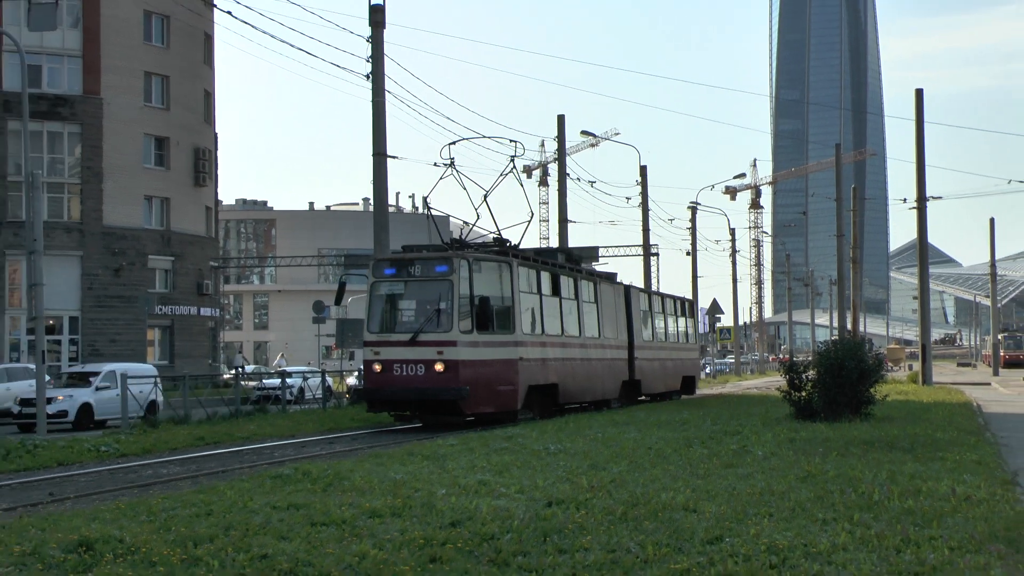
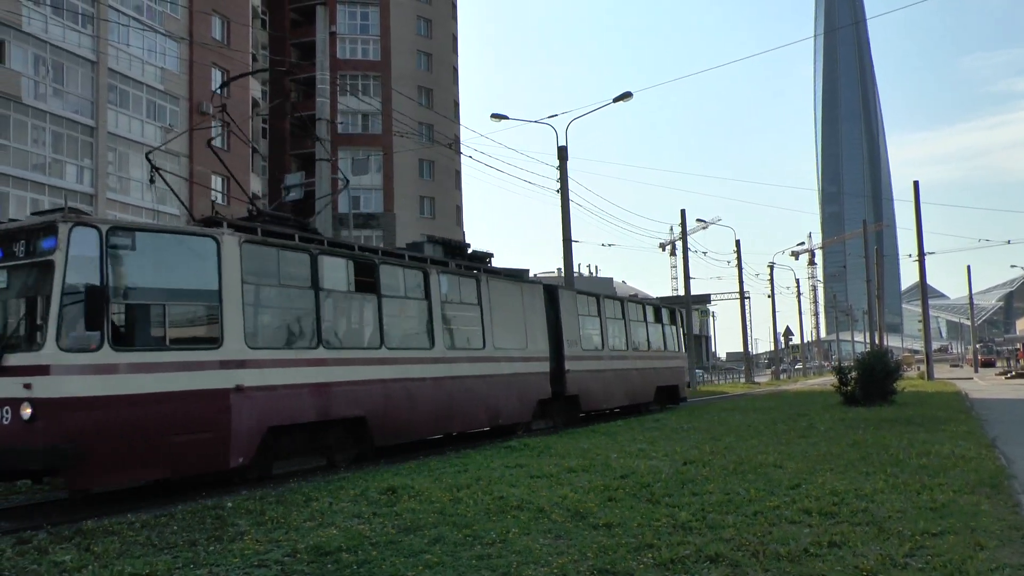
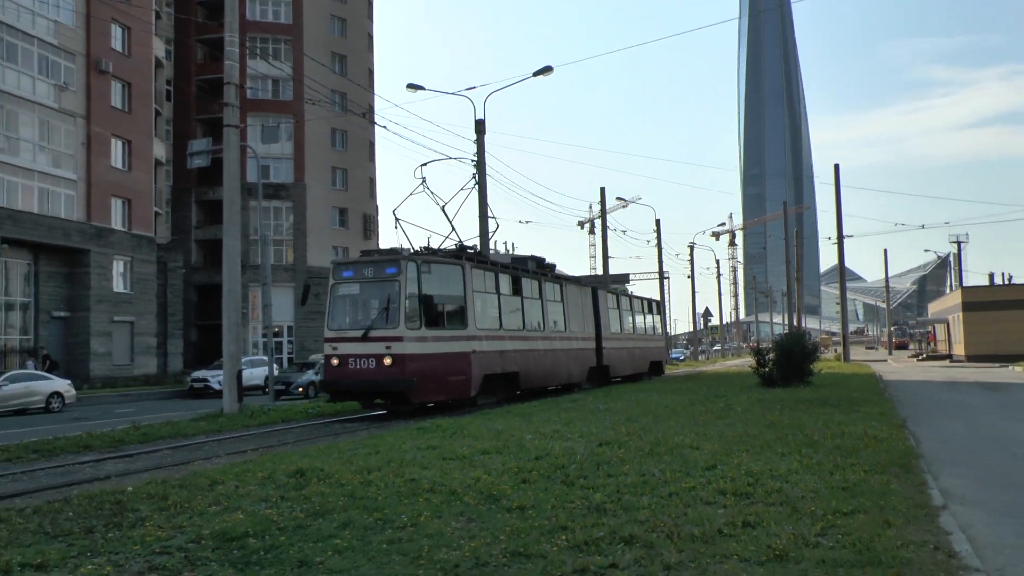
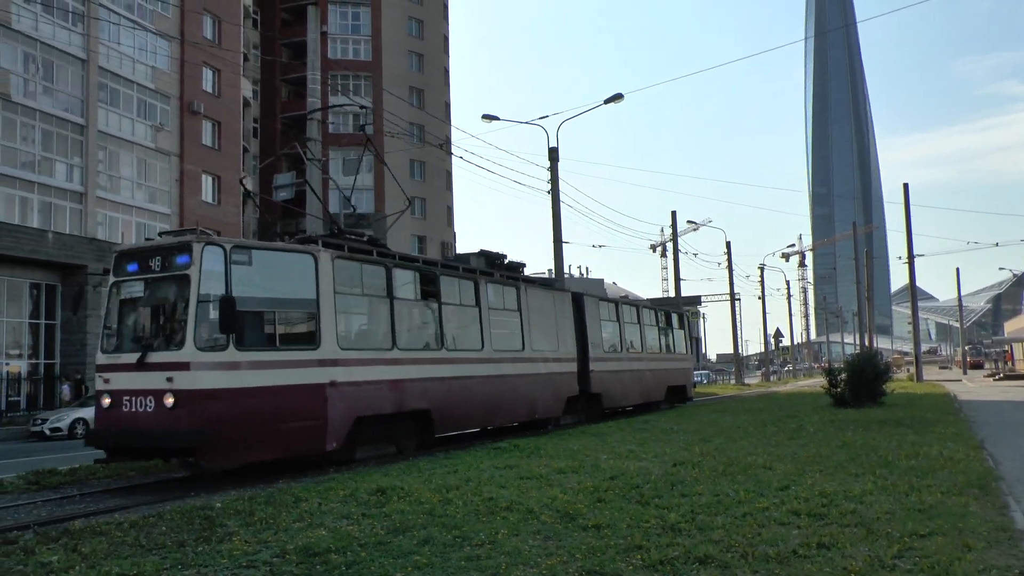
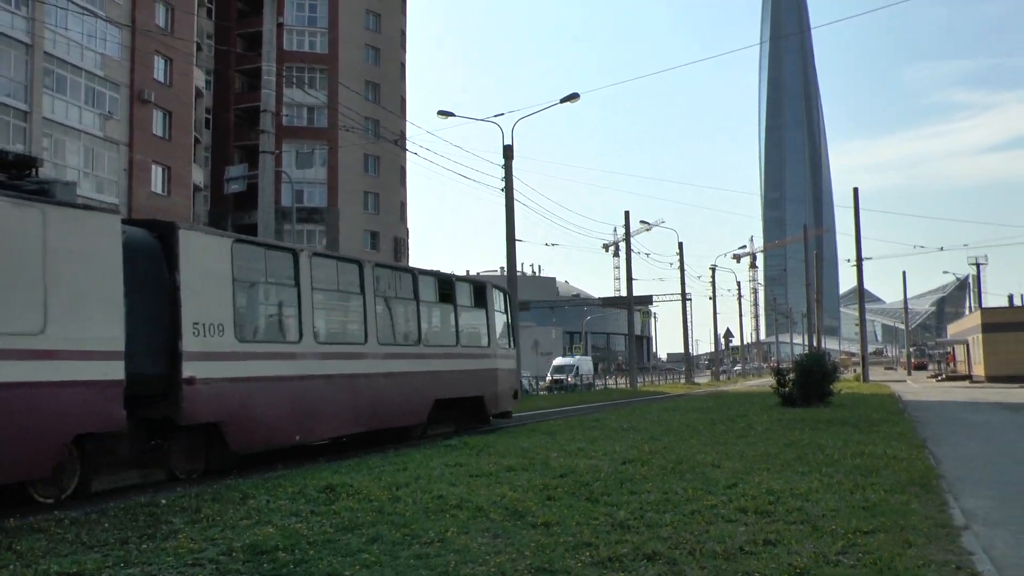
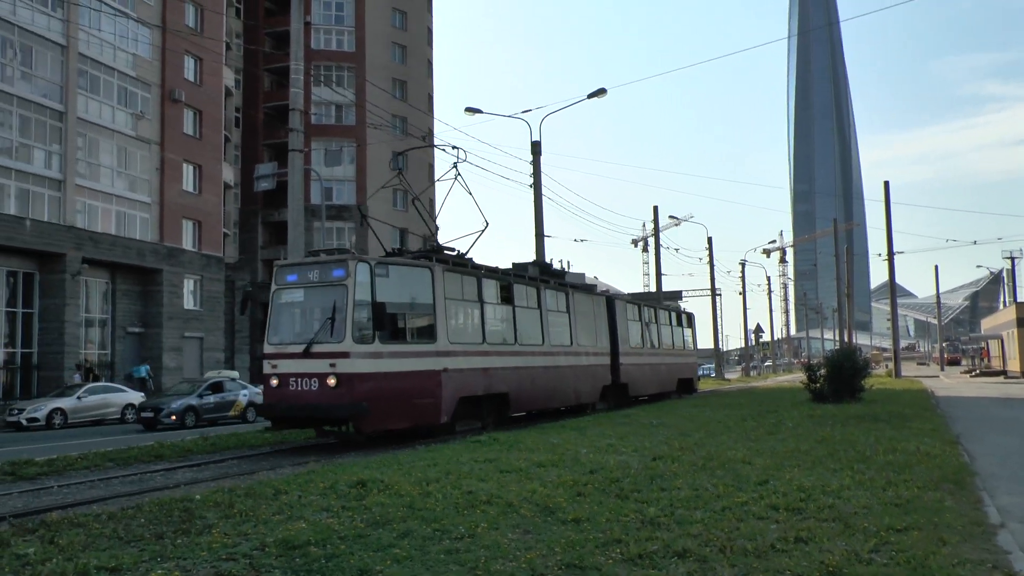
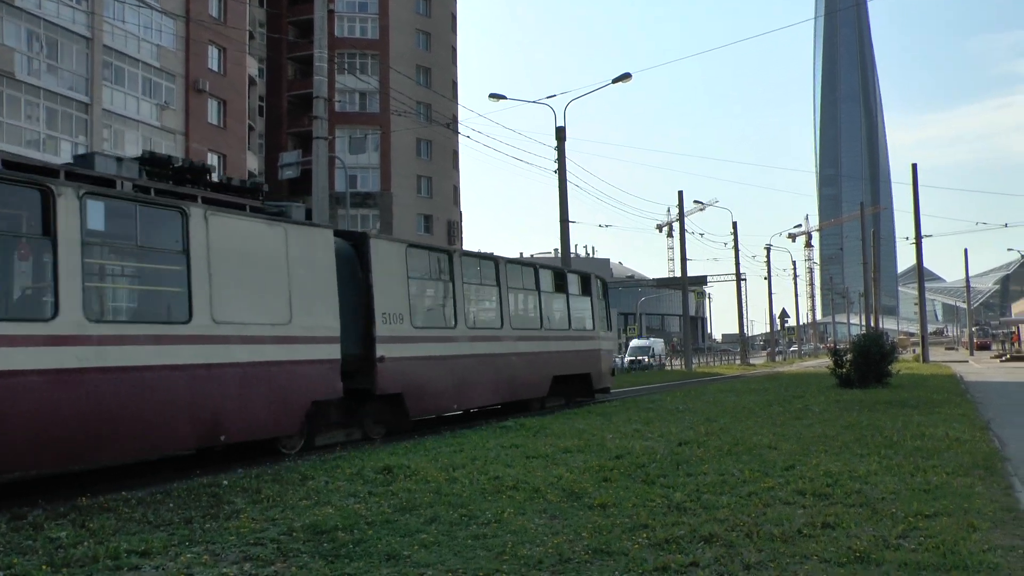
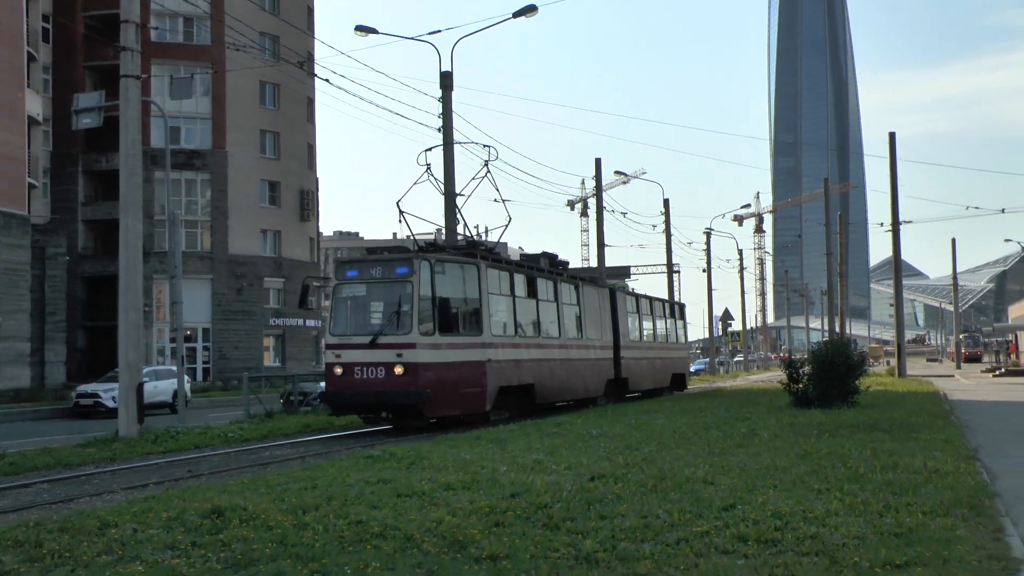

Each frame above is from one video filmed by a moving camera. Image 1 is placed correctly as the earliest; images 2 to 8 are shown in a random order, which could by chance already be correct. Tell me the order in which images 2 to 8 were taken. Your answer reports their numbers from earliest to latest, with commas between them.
8, 3, 6, 4, 2, 7, 5
